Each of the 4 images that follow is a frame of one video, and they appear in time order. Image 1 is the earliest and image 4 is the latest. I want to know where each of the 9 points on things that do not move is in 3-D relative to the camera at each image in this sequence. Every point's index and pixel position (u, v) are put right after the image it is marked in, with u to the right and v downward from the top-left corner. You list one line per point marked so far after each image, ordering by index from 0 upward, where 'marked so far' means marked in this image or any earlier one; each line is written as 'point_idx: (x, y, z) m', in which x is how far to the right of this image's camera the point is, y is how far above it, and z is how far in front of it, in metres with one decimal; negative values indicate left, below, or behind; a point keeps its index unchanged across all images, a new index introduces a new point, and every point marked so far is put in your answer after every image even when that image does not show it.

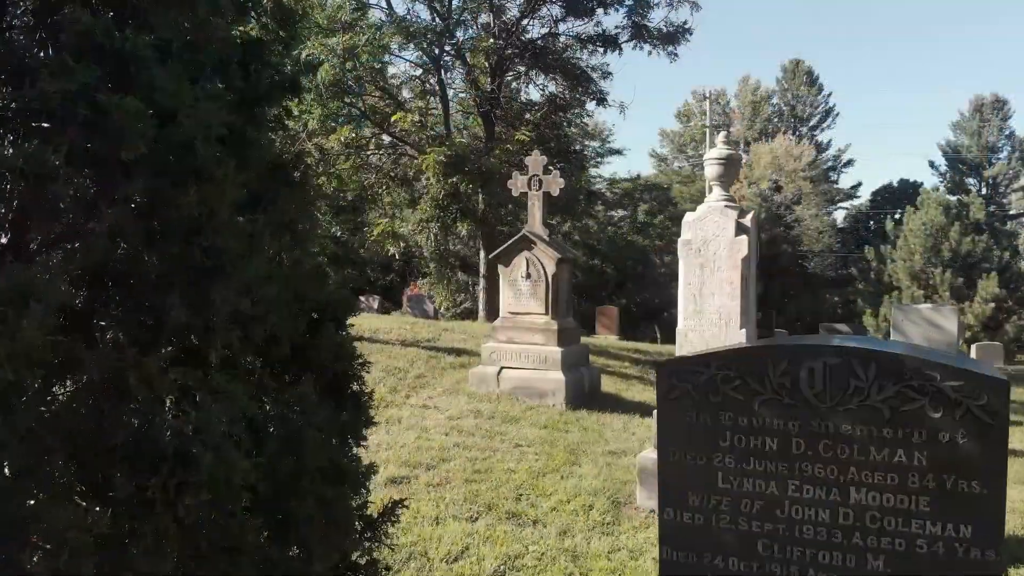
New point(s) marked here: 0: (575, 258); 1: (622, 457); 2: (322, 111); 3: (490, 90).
0: (+0.8, +0.4, +9.1) m
1: (+1.0, -1.6, +6.6) m
2: (-3.5, +3.3, +13.3) m
3: (-0.5, +4.1, +15.0) m
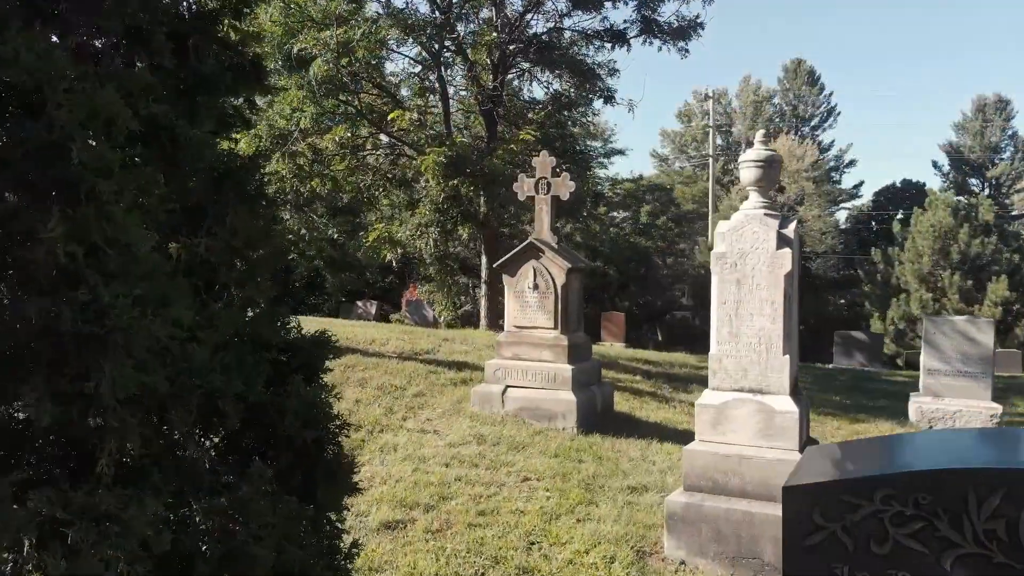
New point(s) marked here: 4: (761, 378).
0: (+0.9, +0.2, +8.4) m
1: (+1.1, -1.7, +5.9) m
2: (-3.5, +3.2, +12.6) m
3: (-0.4, +4.0, +14.3) m
4: (+1.8, -0.6, +5.1) m
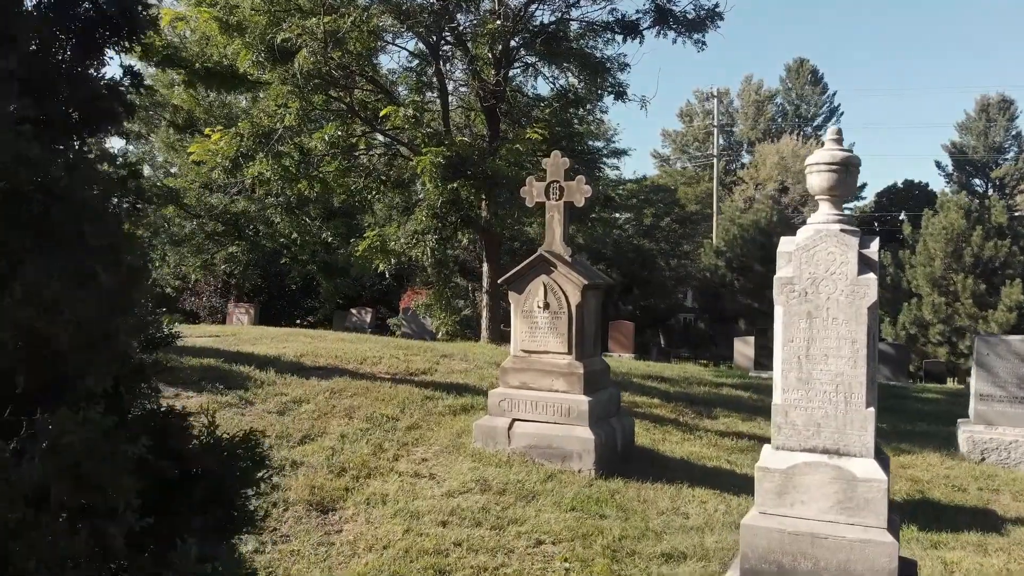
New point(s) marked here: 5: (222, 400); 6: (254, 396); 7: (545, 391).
0: (+1.0, 0.0, +7.4) m
1: (+1.2, -1.9, +4.9) m
2: (-3.4, +3.0, +11.6) m
3: (-0.3, +3.8, +13.3) m
4: (+1.8, -0.8, +4.0) m
5: (-3.2, -1.2, +7.9) m
6: (-2.9, -1.2, +8.1) m
7: (+0.3, -1.0, +7.1) m
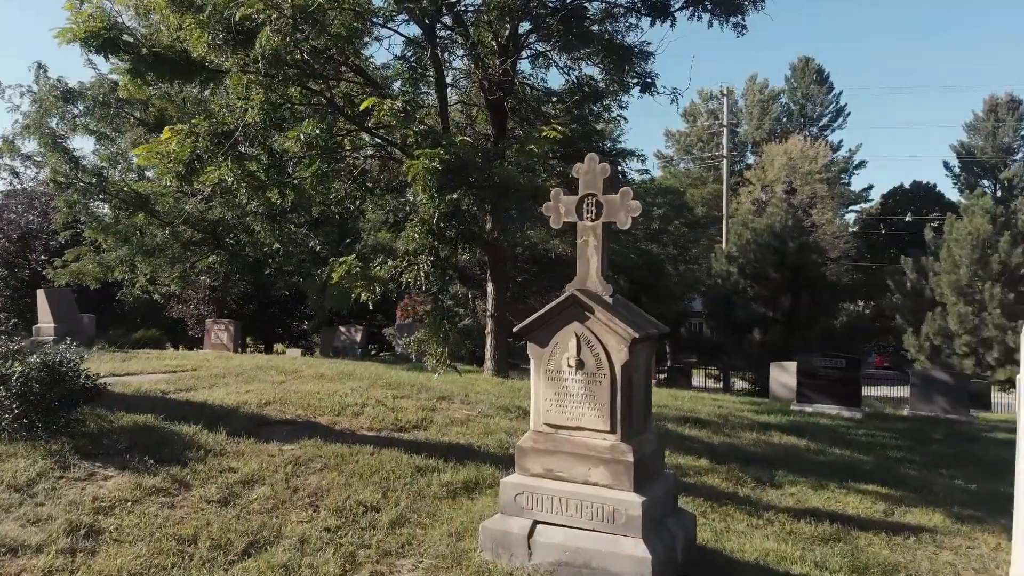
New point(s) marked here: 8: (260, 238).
0: (+1.1, -0.3, +5.5) m
1: (+1.3, -2.3, +3.0) m
2: (-3.3, +2.6, +9.7) m
3: (-0.2, +3.4, +11.4) m
4: (+2.0, -1.2, +2.2) m
5: (-3.0, -1.6, +6.0) m
6: (-2.8, -1.6, +6.2) m
7: (+0.5, -1.4, +5.2) m
8: (-5.7, +1.1, +16.3) m
